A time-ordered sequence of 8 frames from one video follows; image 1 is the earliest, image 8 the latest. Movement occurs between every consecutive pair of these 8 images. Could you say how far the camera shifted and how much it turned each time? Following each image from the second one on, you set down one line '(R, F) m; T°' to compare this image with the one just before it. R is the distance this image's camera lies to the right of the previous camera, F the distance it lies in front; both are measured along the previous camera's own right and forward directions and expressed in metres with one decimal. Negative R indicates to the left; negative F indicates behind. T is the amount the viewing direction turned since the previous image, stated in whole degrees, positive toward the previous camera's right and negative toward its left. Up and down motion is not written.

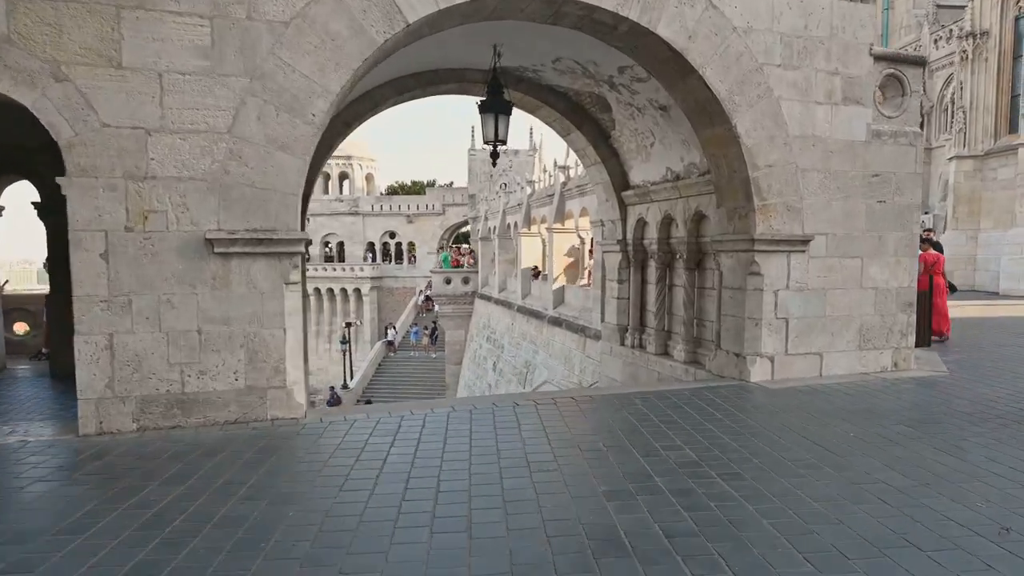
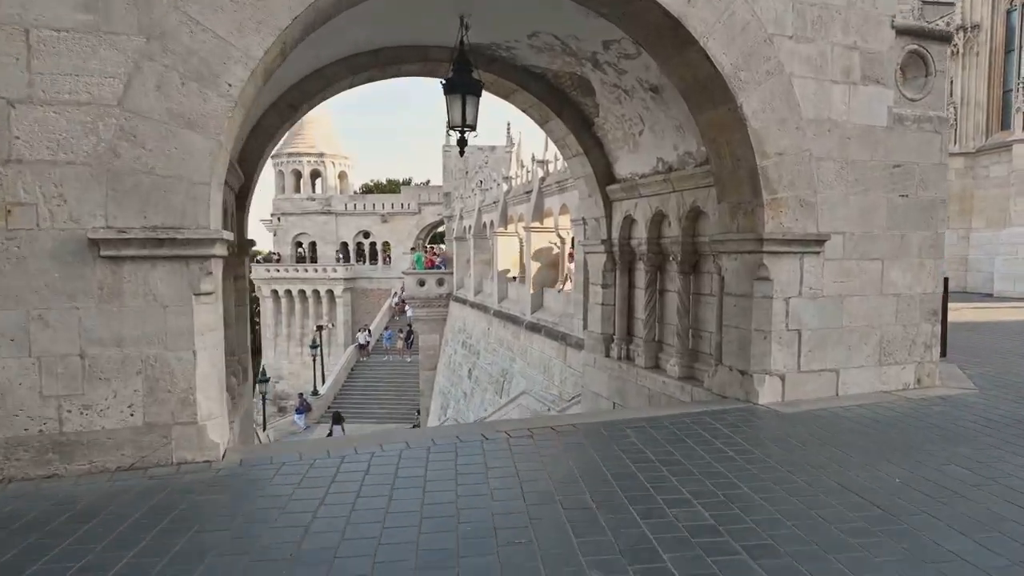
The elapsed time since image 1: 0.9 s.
(+0.1, +0.8) m; +2°
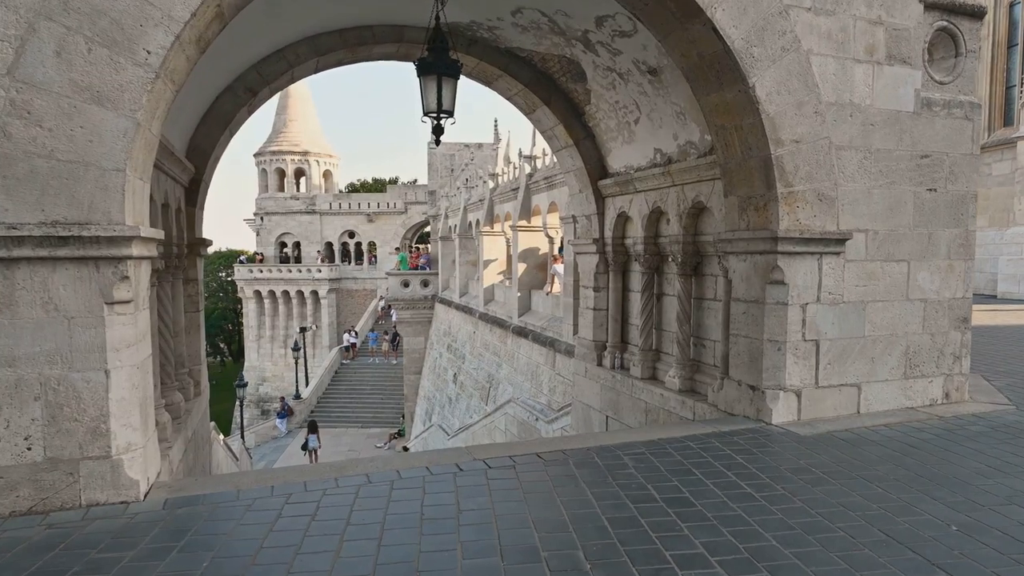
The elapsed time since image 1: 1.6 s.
(0.0, +0.5) m; +1°
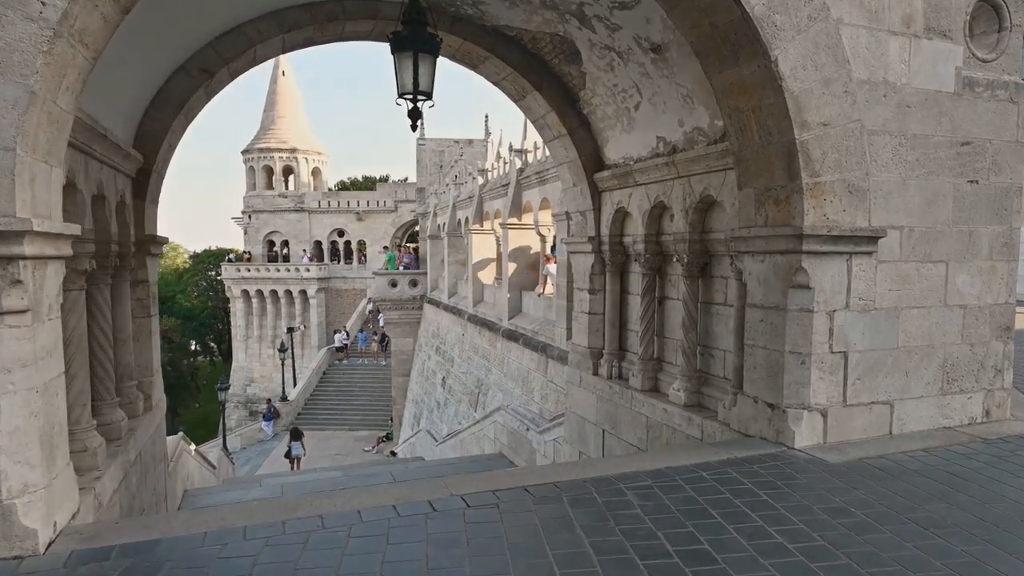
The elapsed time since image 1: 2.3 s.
(0.0, +0.5) m; +1°
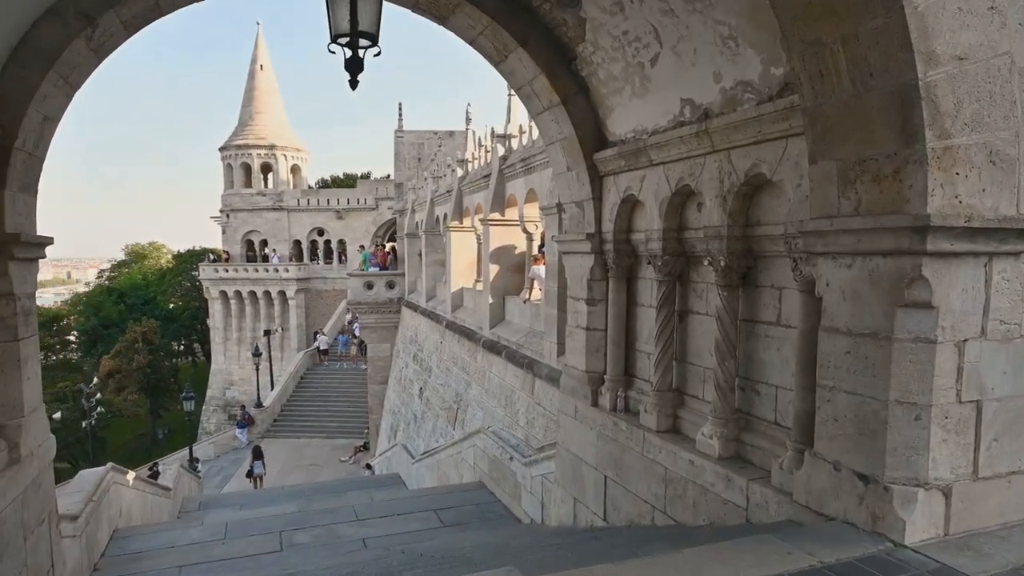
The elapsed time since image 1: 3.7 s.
(0.0, +1.2) m; +1°
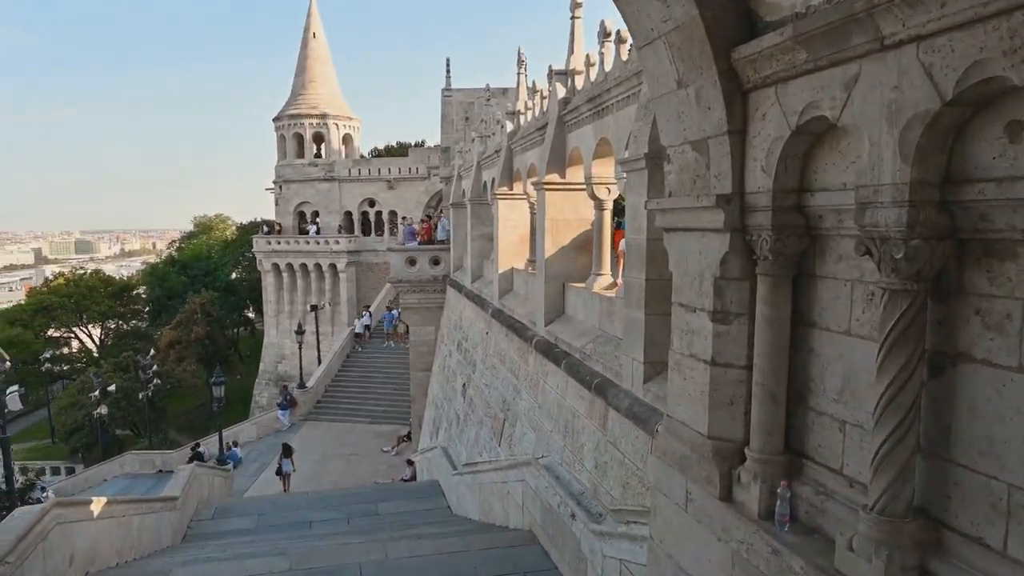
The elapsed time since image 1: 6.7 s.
(0.0, +2.0) m; -4°
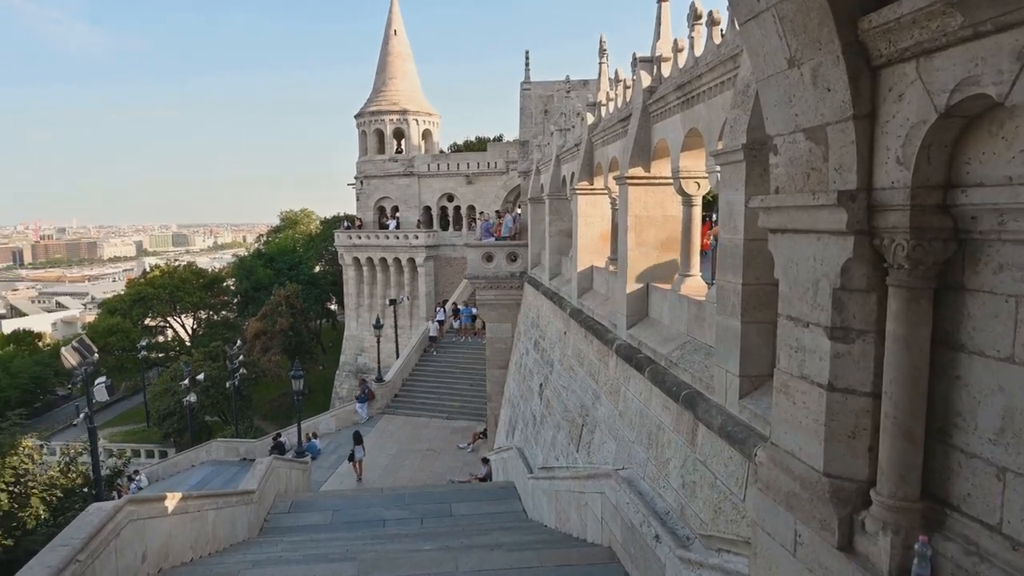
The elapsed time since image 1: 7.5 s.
(0.0, +0.3) m; -6°
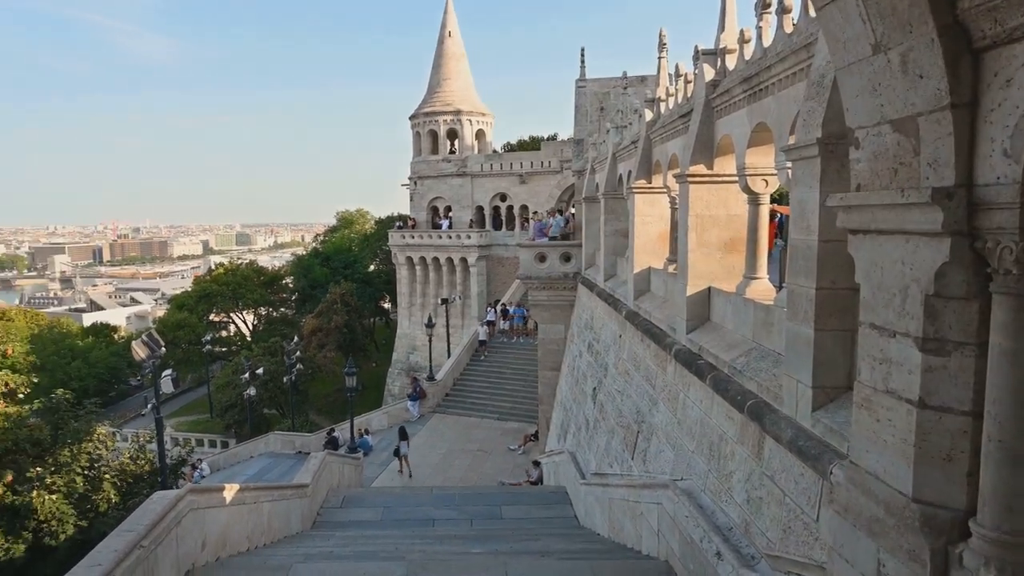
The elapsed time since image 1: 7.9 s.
(0.0, +0.2) m; -4°
